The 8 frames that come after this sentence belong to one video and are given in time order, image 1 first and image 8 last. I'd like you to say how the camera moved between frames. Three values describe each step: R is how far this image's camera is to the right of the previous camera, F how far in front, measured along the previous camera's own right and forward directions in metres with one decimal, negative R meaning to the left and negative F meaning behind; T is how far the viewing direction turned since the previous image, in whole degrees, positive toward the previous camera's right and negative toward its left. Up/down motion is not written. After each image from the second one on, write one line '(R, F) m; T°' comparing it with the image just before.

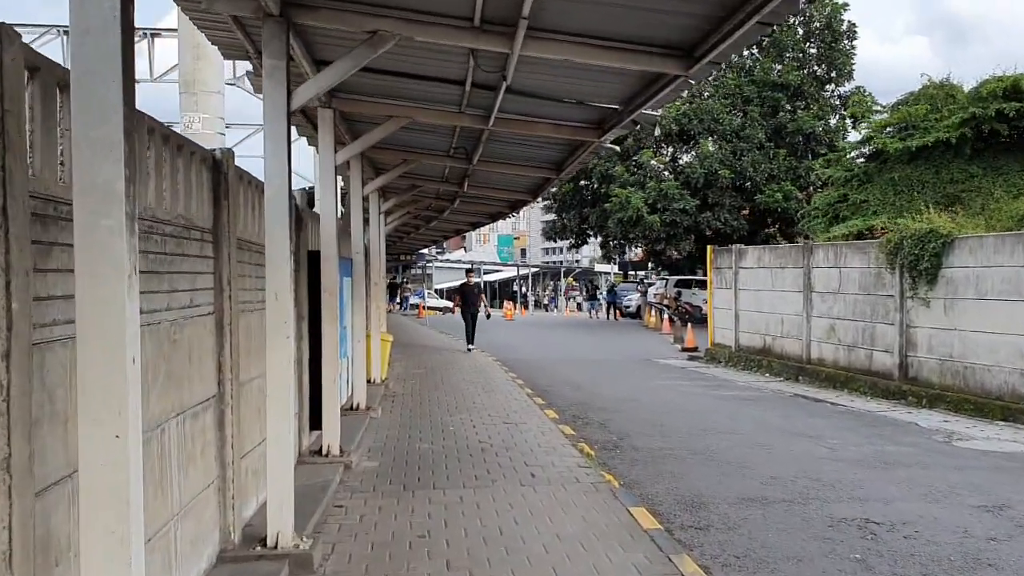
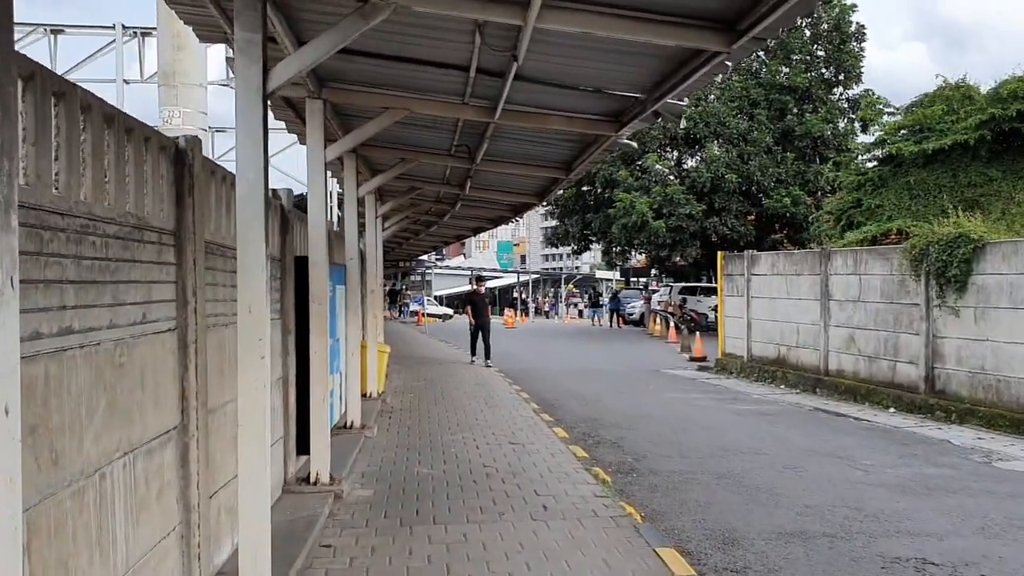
(-0.1, +0.8) m; 0°
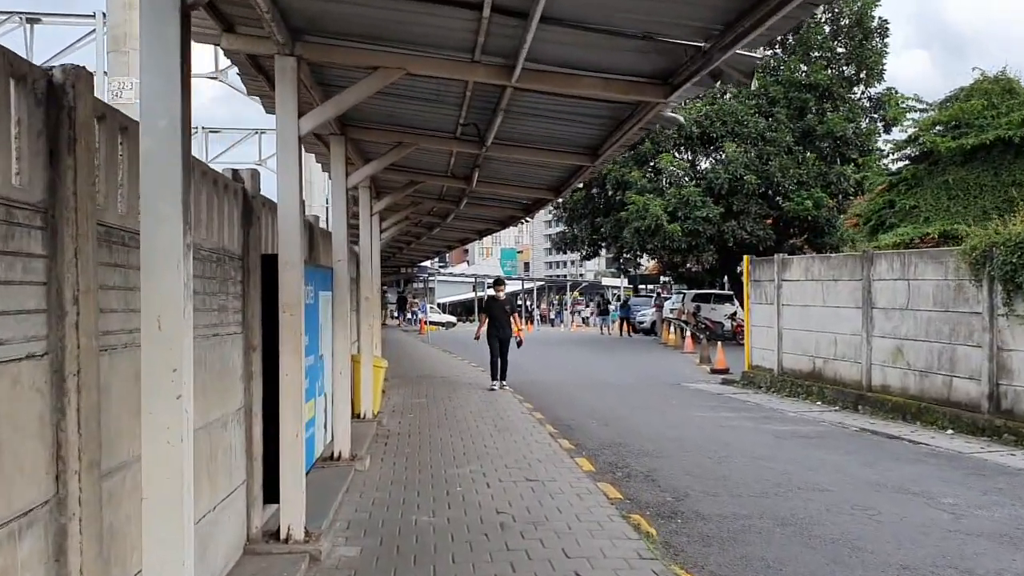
(-0.1, +1.5) m; 0°
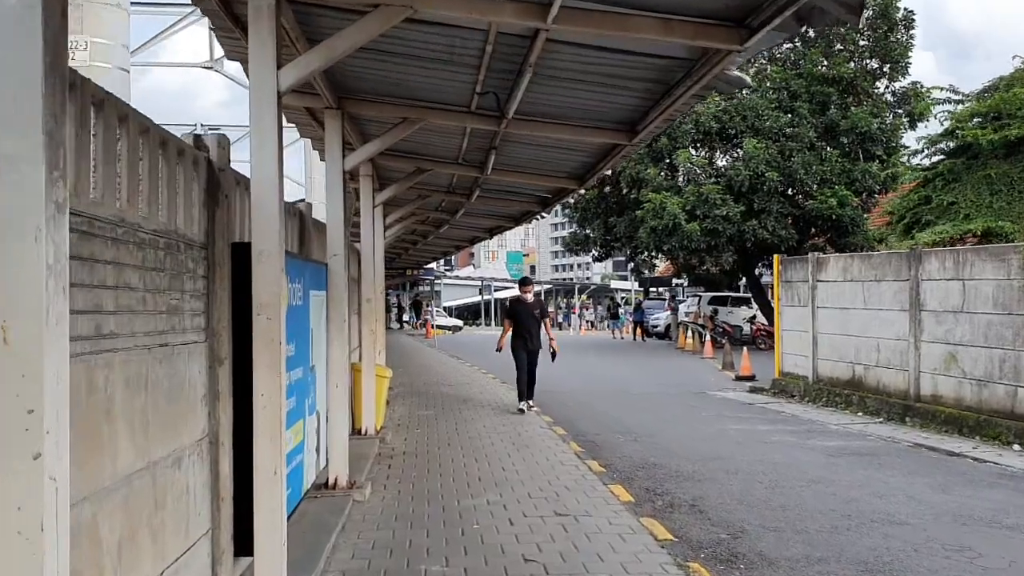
(-0.1, +1.2) m; 0°
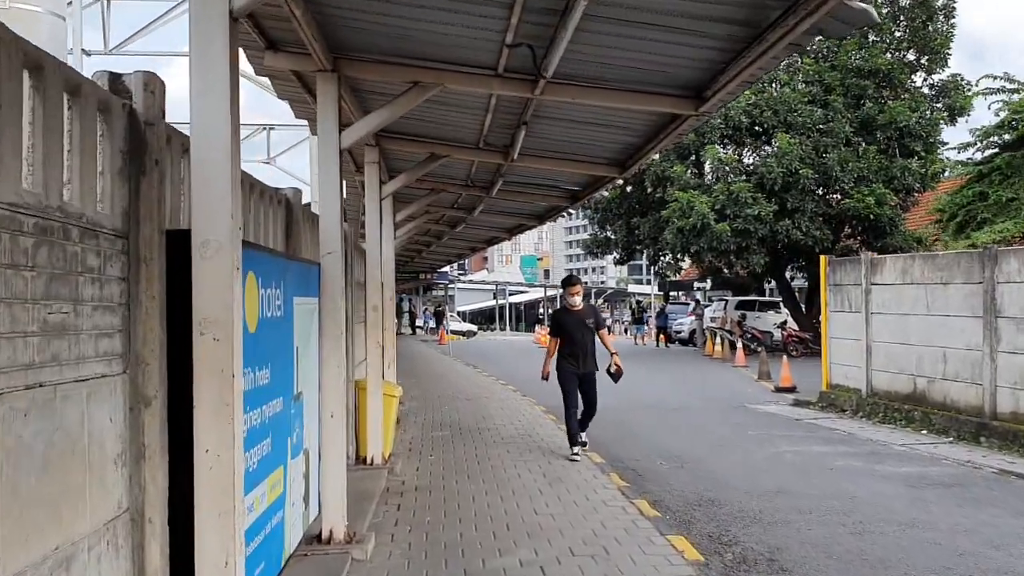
(-0.1, +1.4) m; -1°
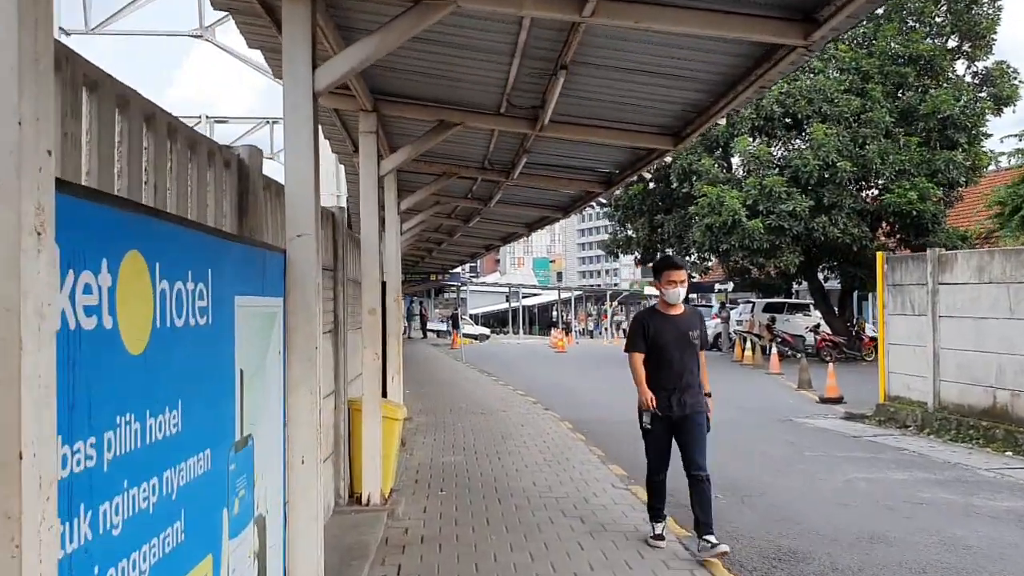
(-0.1, +1.6) m; -1°
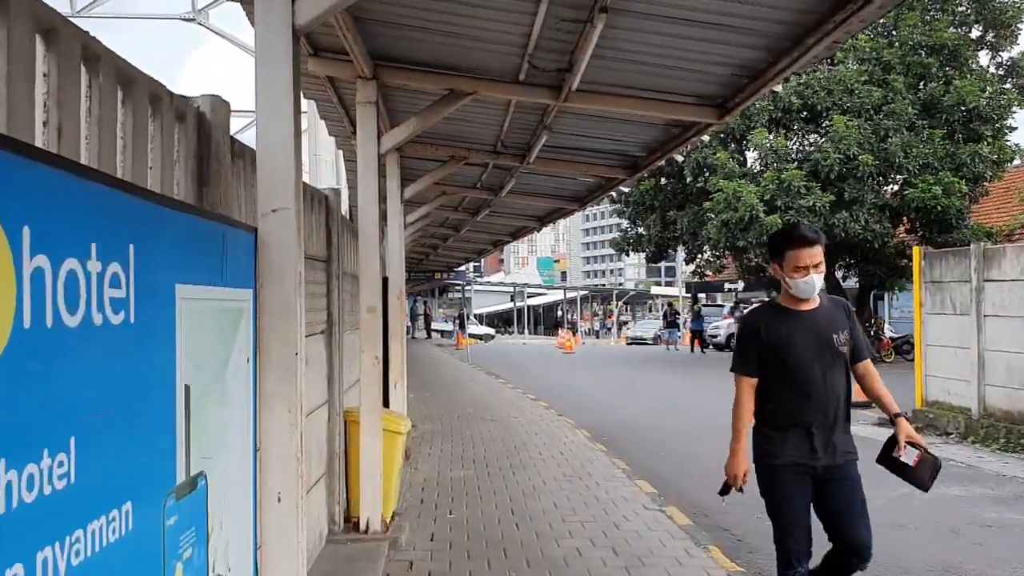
(-0.1, +0.9) m; 0°
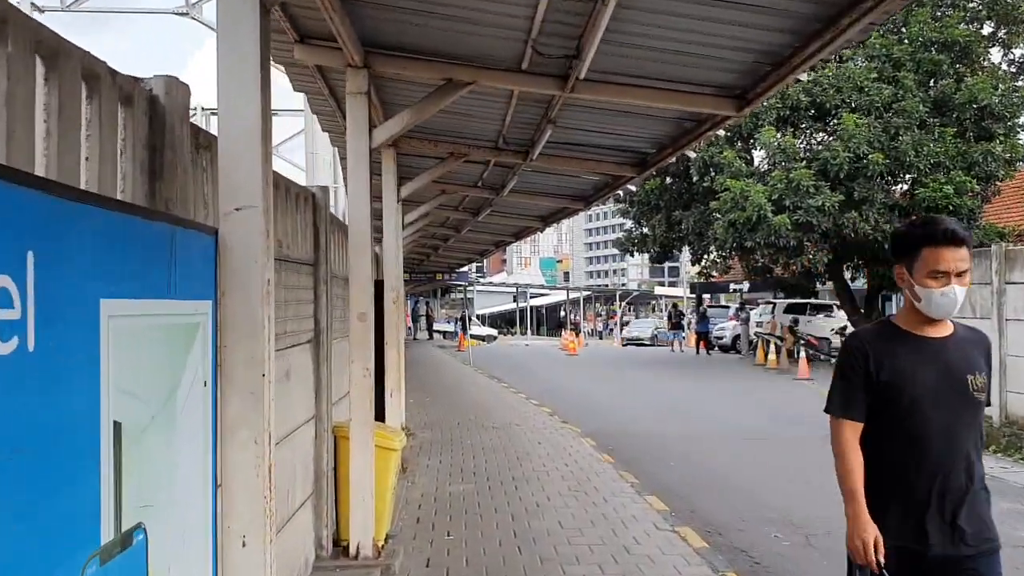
(0.0, +0.4) m; 0°
